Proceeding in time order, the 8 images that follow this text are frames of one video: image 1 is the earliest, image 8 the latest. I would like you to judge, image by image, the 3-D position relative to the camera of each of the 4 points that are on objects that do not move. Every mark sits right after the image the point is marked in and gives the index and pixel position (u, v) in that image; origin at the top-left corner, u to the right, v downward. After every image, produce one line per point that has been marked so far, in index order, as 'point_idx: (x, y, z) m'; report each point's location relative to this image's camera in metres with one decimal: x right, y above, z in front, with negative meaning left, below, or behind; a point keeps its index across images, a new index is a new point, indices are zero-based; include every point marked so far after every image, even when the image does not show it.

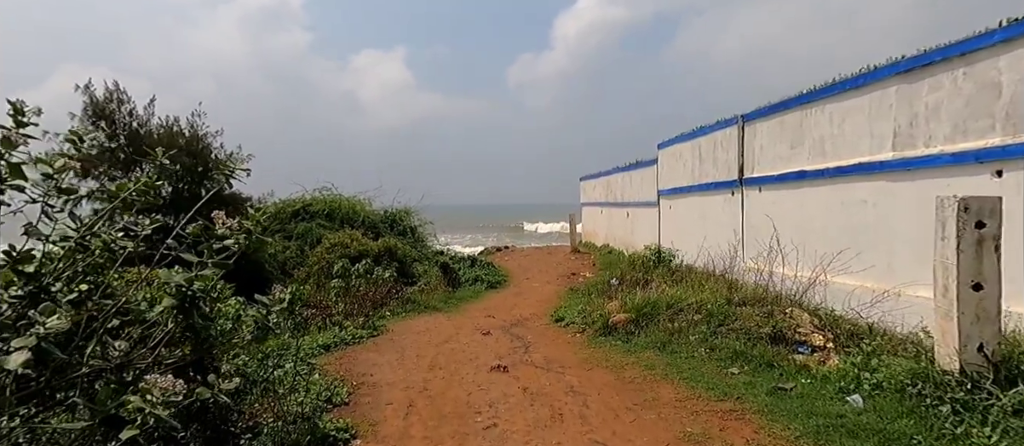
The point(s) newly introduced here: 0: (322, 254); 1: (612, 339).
0: (-5.4, -0.9, +16.6) m
1: (+0.9, -1.1, +5.6) m
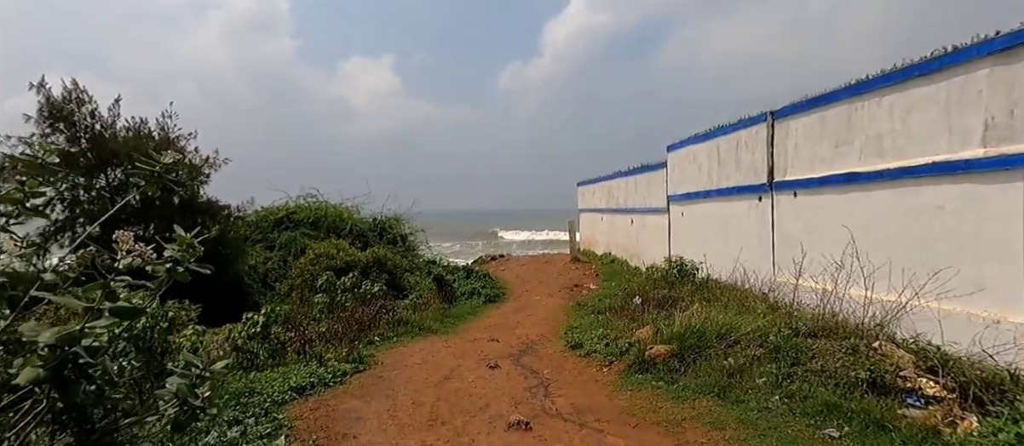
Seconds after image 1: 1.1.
0: (-5.4, -1.2, +15.4) m
1: (+1.1, -1.2, +4.6) m
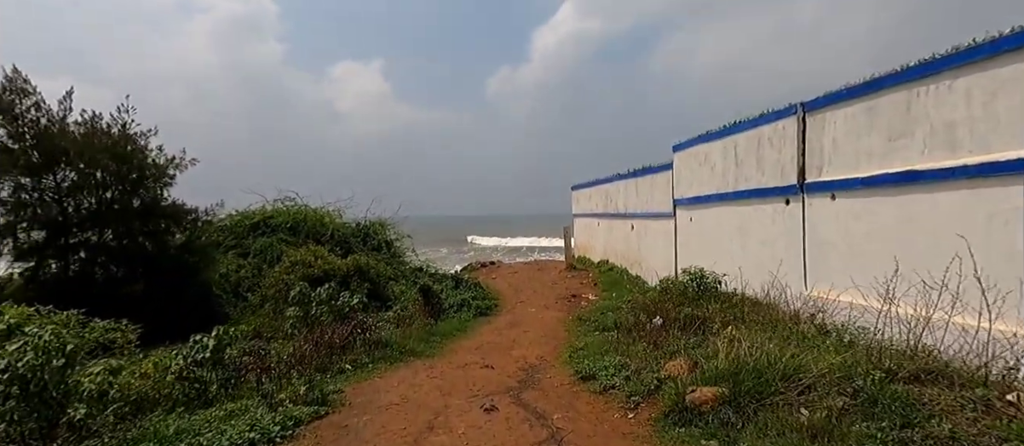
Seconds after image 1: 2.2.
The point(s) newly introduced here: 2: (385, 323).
0: (-5.6, -1.3, +14.2) m
1: (+1.1, -1.3, +3.5) m
2: (-2.3, -1.9, +10.8) m
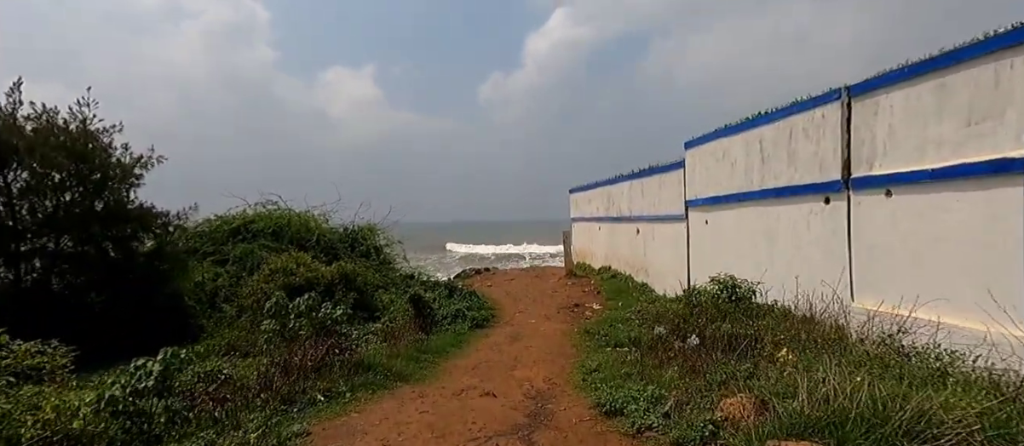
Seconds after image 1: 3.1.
0: (-5.6, -1.4, +13.1) m
1: (+1.2, -1.2, +2.5) m
2: (-2.3, -1.9, +9.7) m
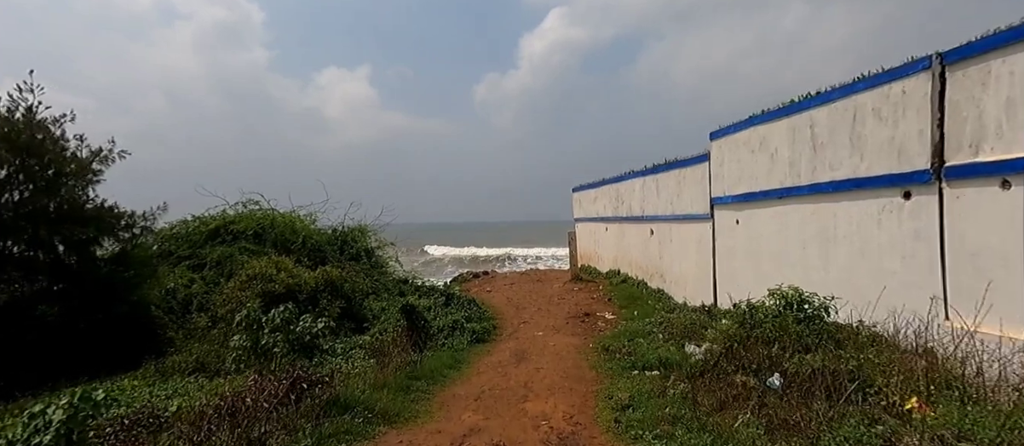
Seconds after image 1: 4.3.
0: (-5.6, -1.4, +11.8) m
1: (+1.3, -1.2, +1.2) m
2: (-2.2, -1.9, +8.4) m
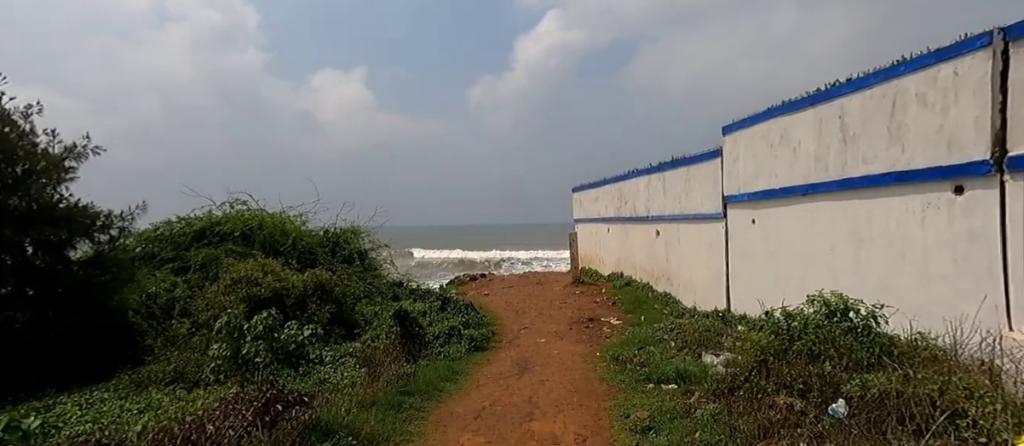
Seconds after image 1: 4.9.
0: (-5.6, -1.4, +11.1) m
1: (+1.4, -1.2, +0.6) m
2: (-2.2, -1.9, +7.8) m
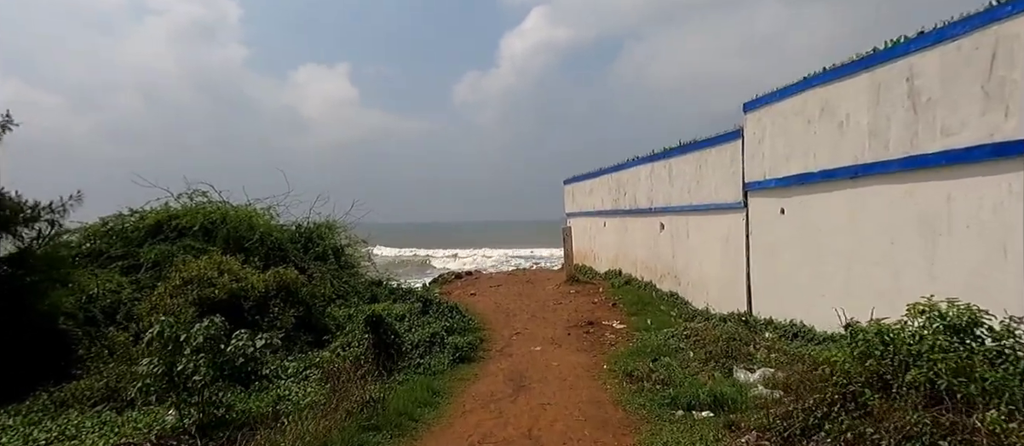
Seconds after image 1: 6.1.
0: (-5.7, -1.3, +9.7) m
1: (+1.5, -1.1, -0.7) m
2: (-2.3, -1.8, +6.4) m
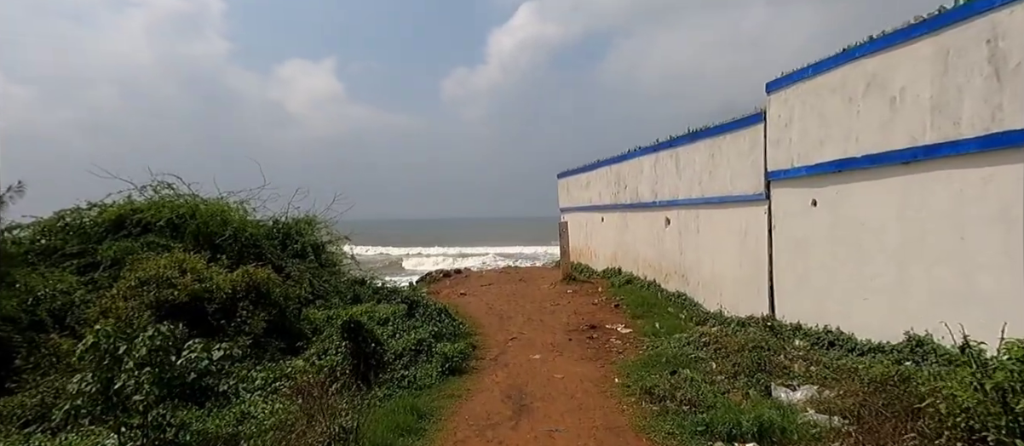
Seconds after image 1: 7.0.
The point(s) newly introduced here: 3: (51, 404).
0: (-5.8, -1.2, +8.6) m
1: (+1.6, -1.1, -1.6) m
2: (-2.3, -1.7, +5.4) m
3: (-5.3, -2.1, +6.8) m
